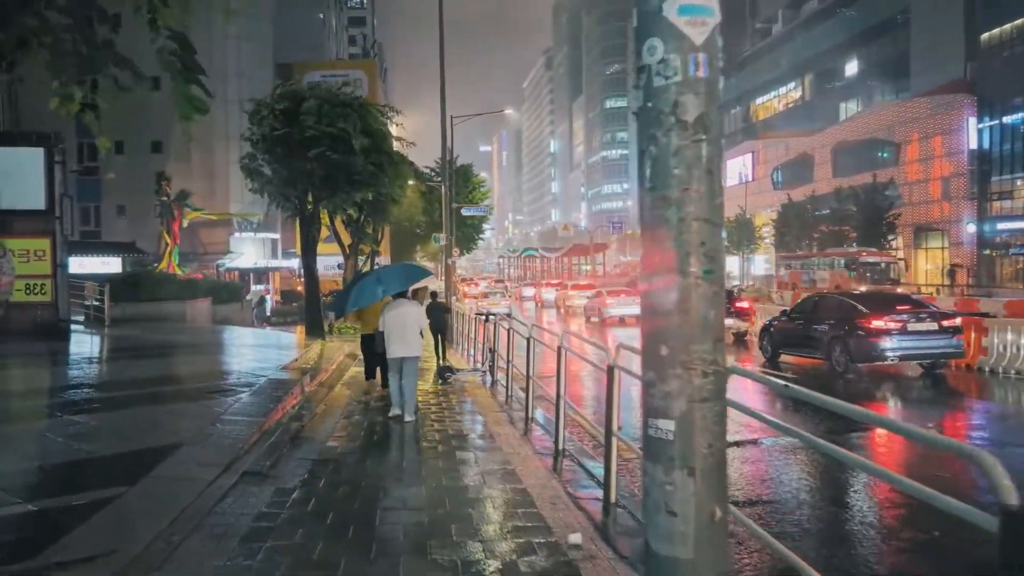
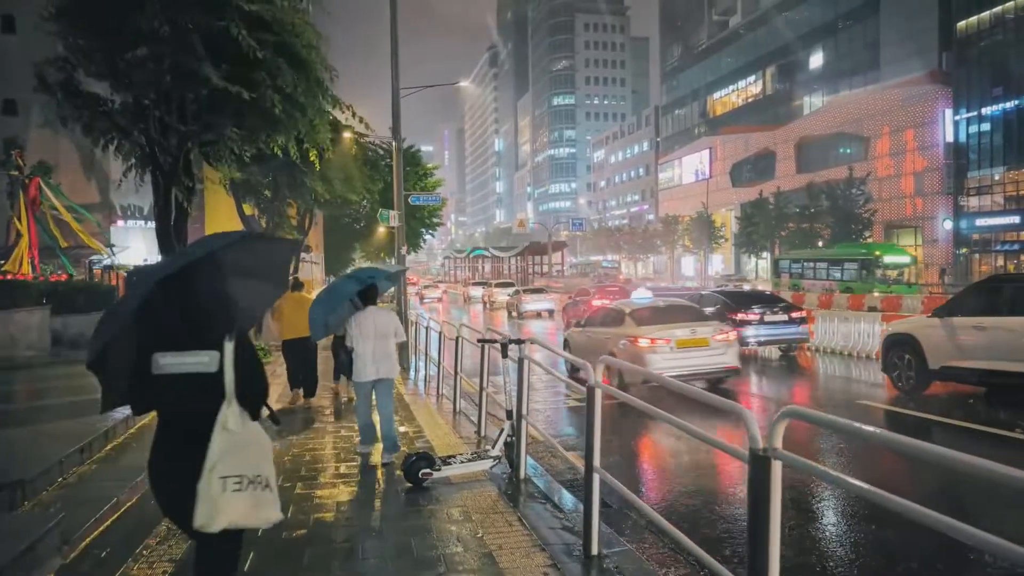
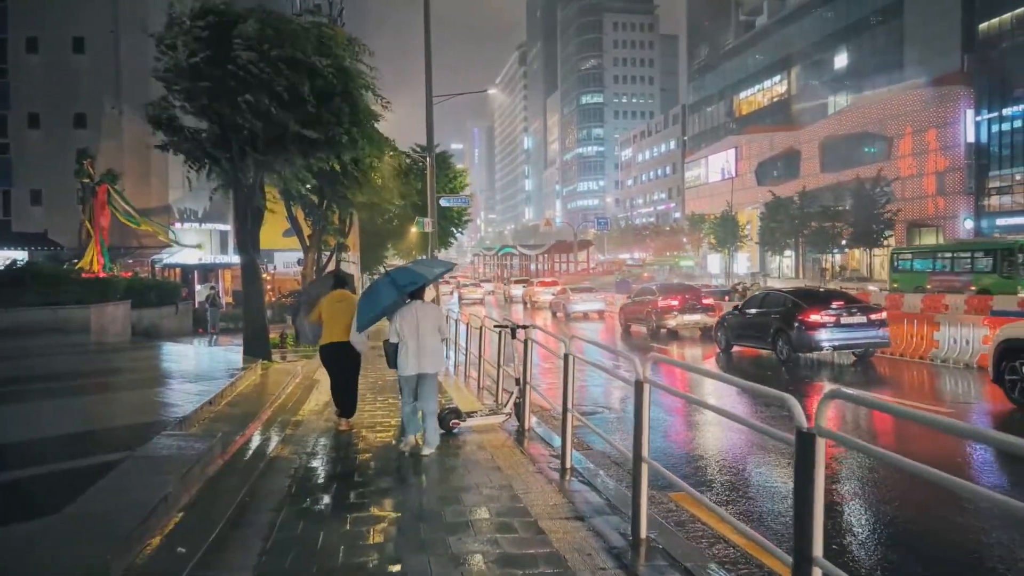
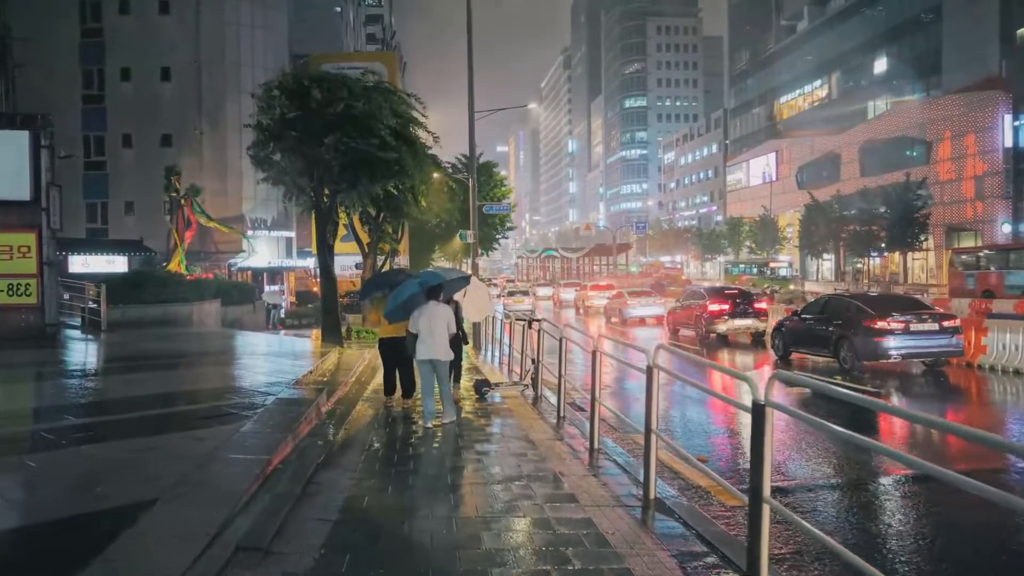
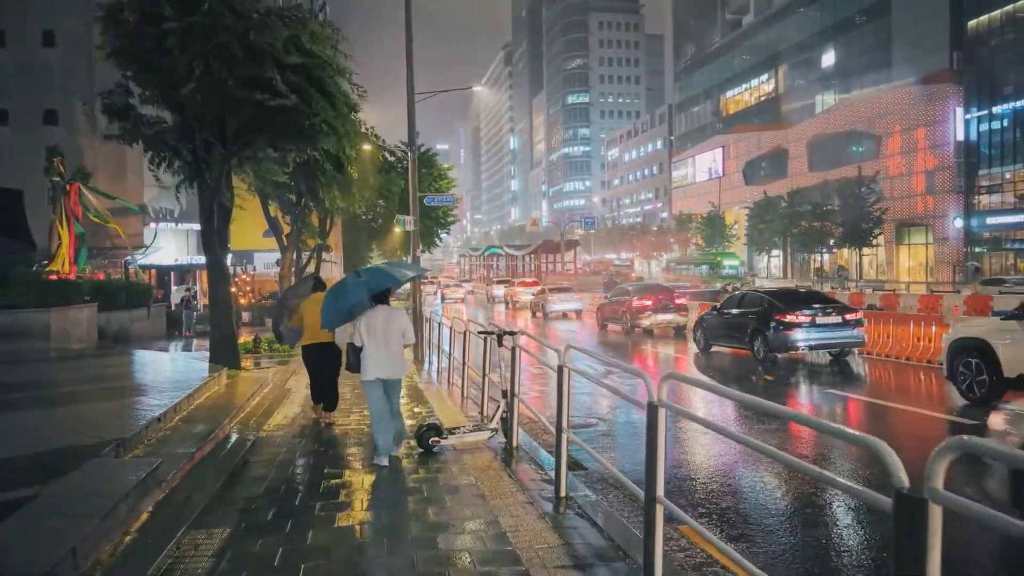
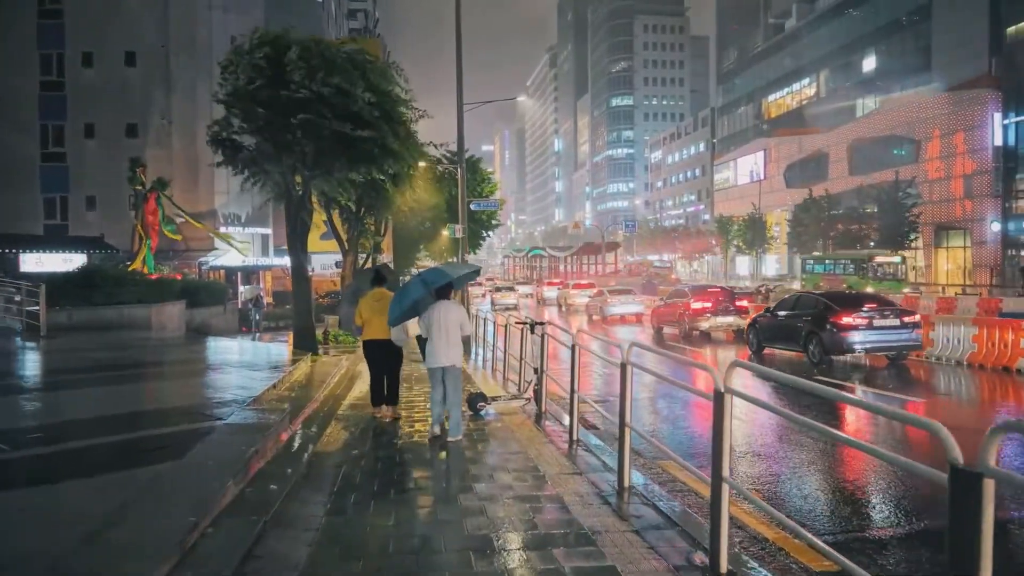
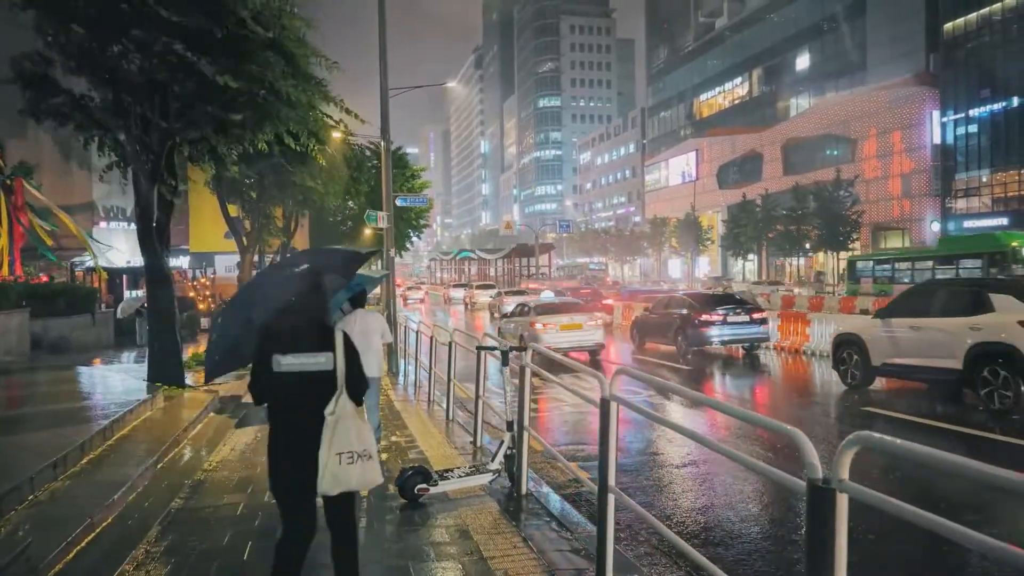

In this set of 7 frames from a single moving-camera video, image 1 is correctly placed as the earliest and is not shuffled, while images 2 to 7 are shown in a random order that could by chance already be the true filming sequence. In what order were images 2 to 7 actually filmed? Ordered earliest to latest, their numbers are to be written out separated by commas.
4, 6, 3, 5, 2, 7
